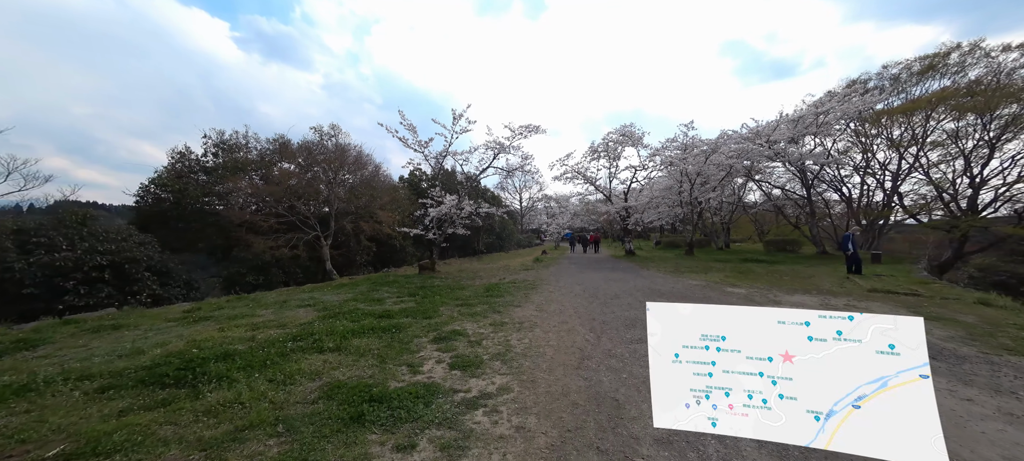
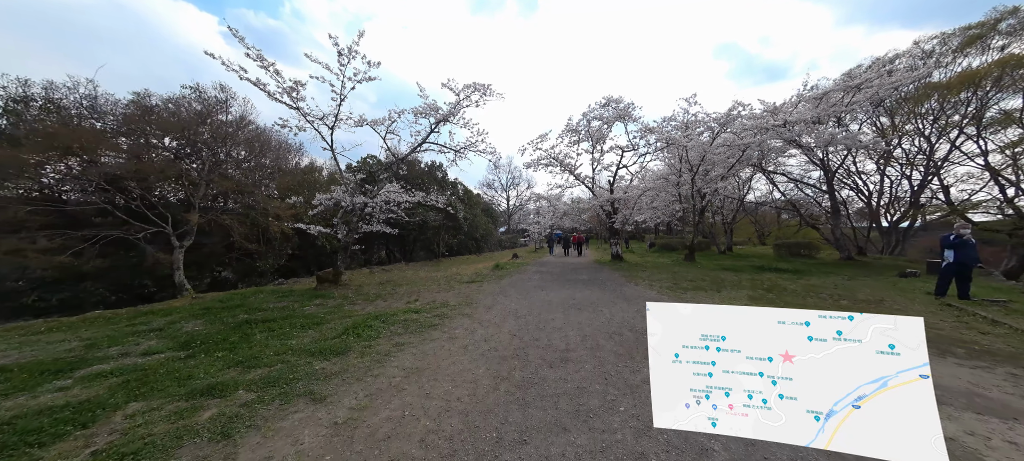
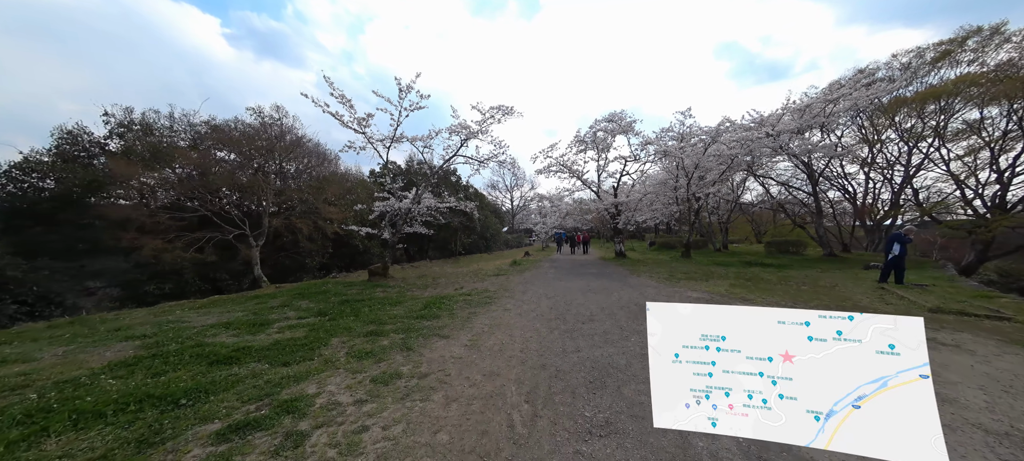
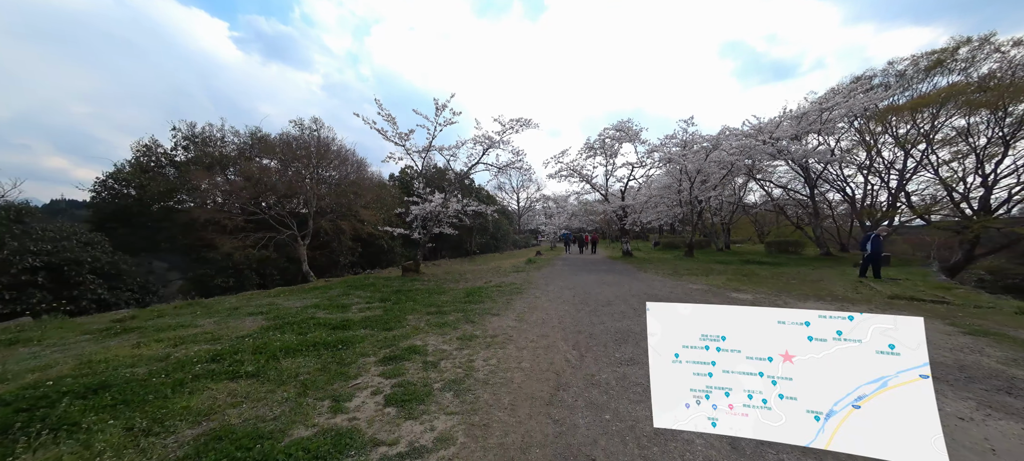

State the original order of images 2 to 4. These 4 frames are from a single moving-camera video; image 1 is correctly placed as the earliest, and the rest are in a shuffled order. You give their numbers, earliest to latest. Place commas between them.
4, 3, 2
